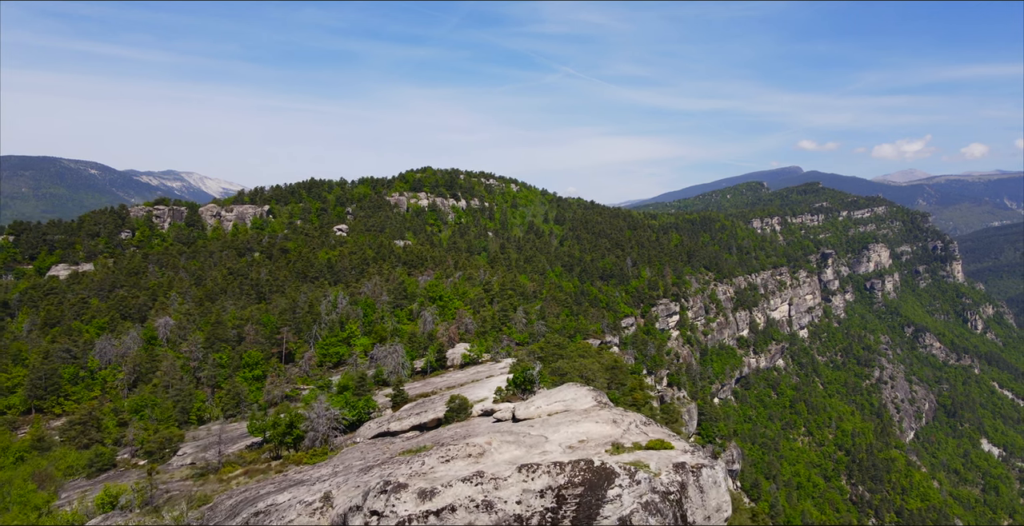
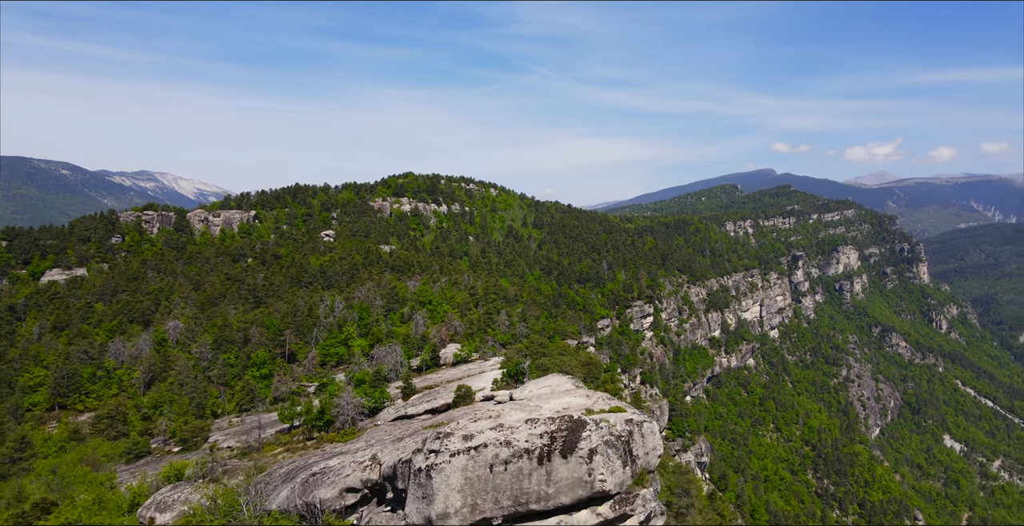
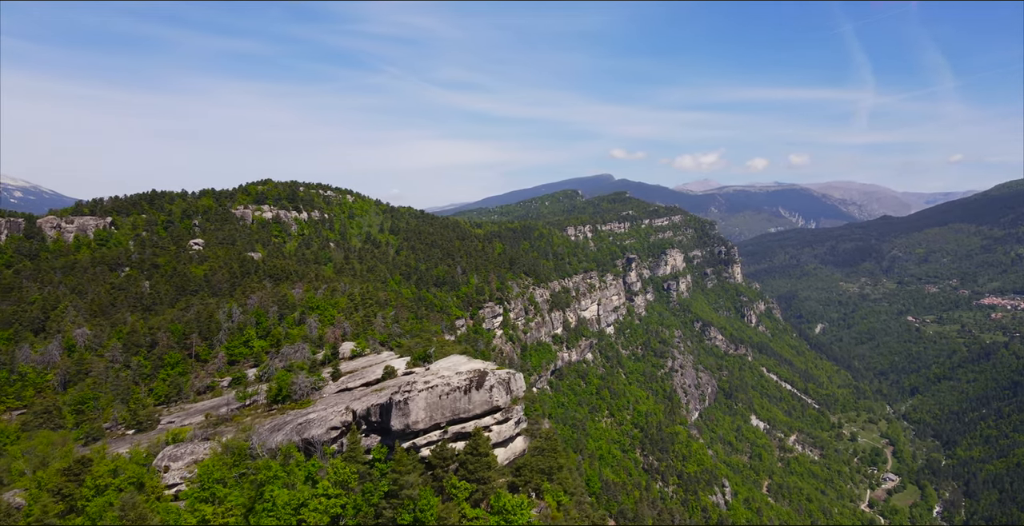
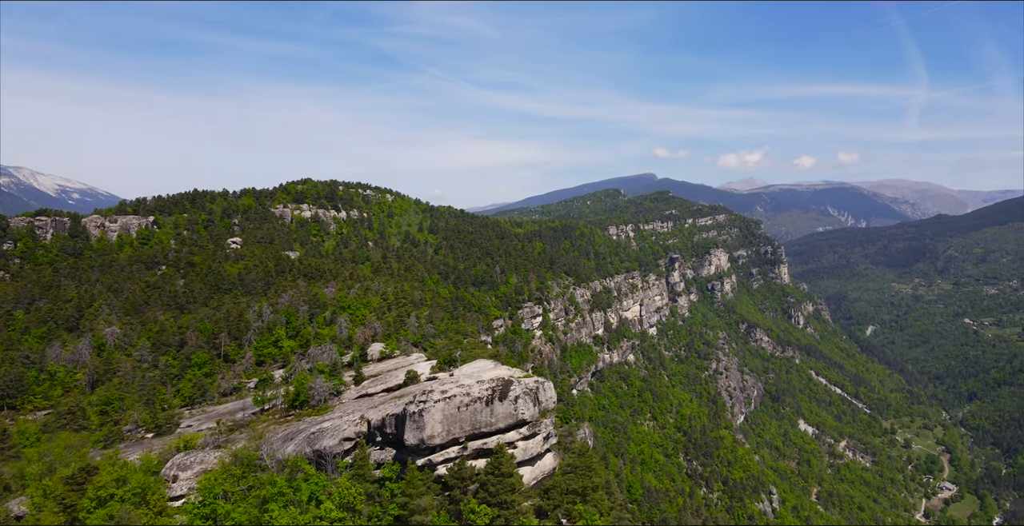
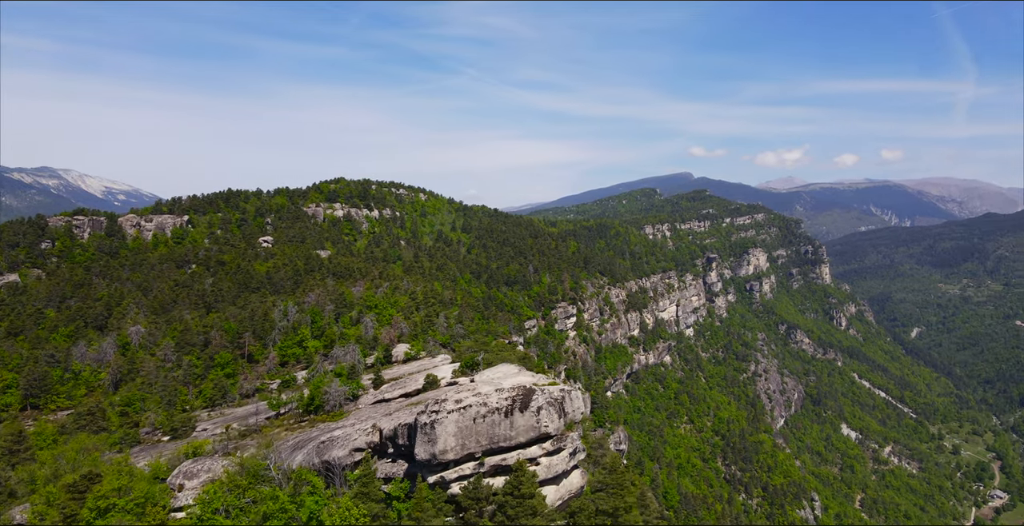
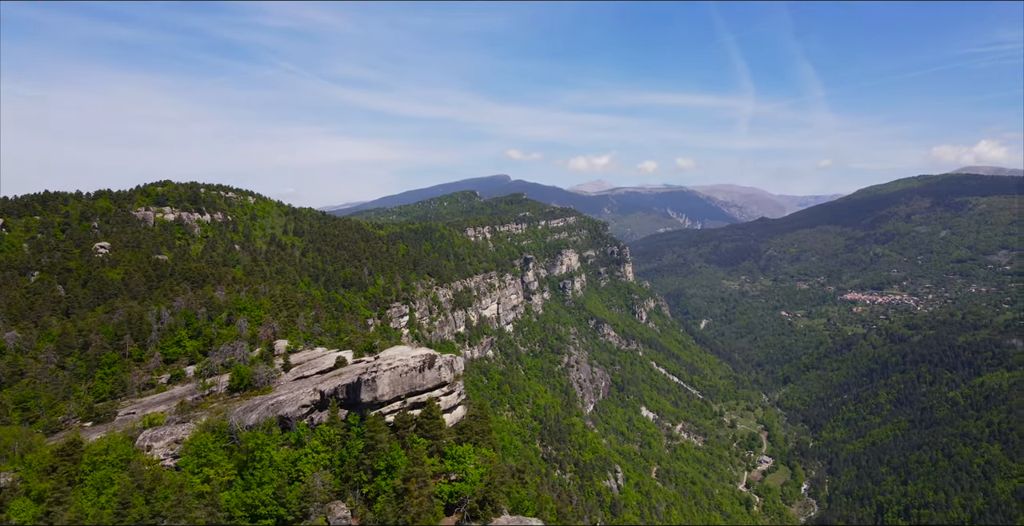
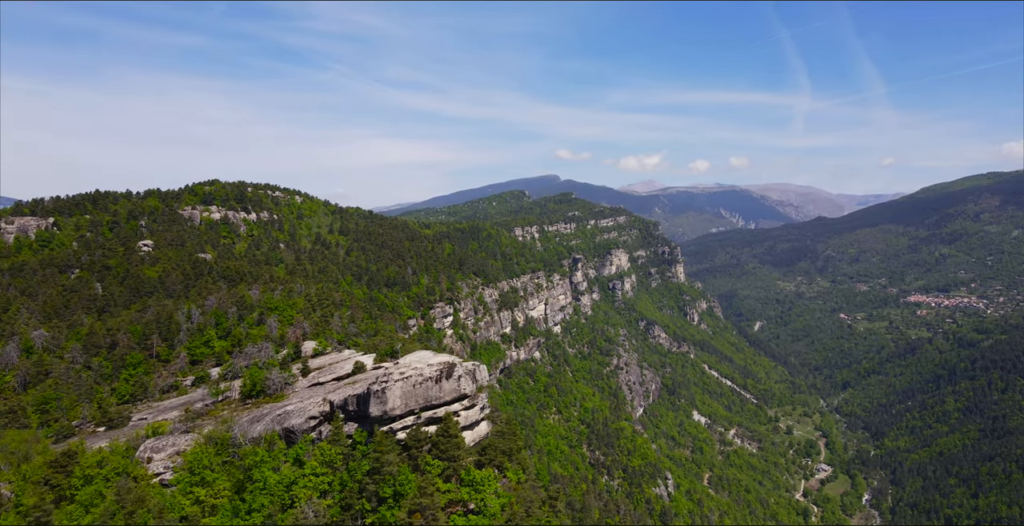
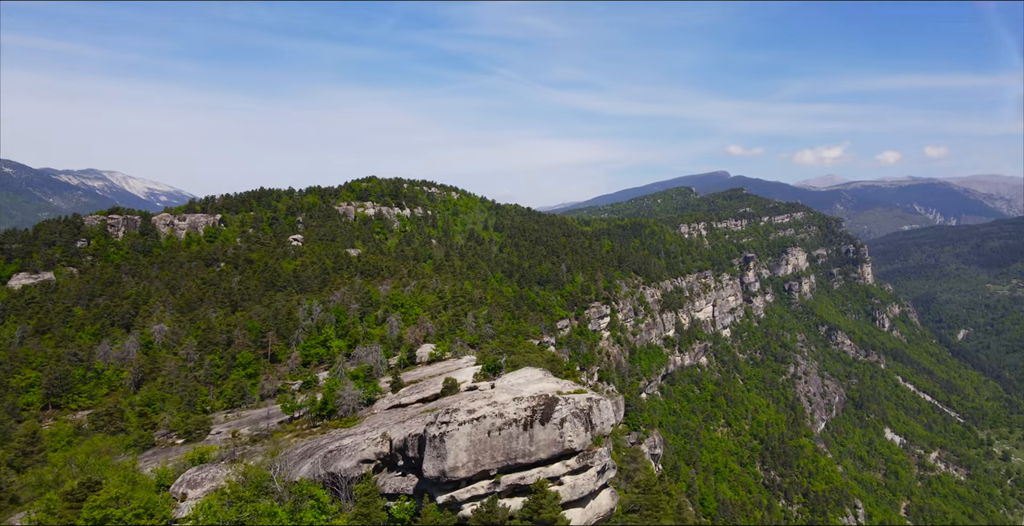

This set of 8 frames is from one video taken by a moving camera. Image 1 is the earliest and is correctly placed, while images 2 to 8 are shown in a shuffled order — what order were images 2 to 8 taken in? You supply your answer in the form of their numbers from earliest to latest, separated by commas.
2, 8, 5, 4, 3, 7, 6
